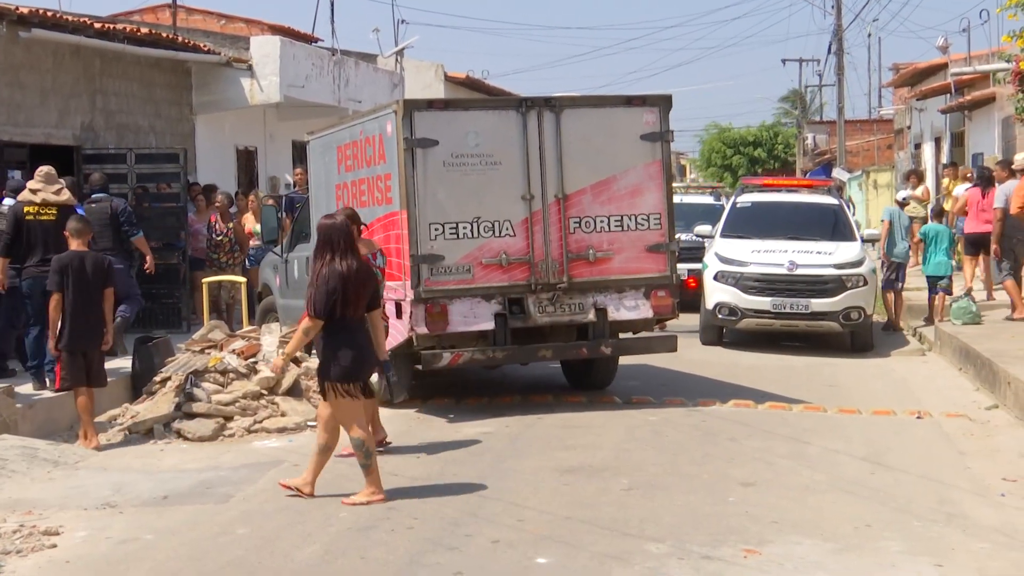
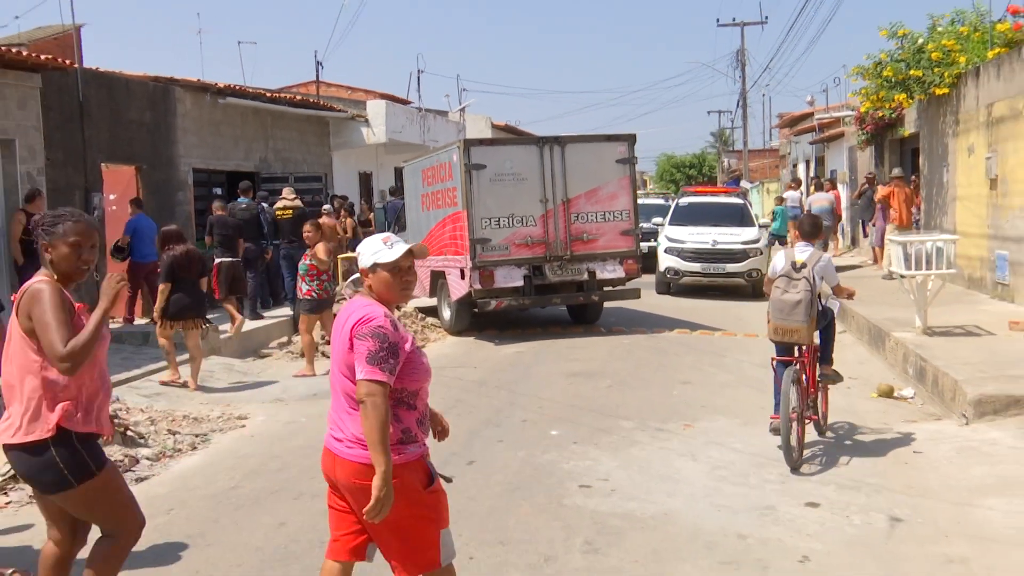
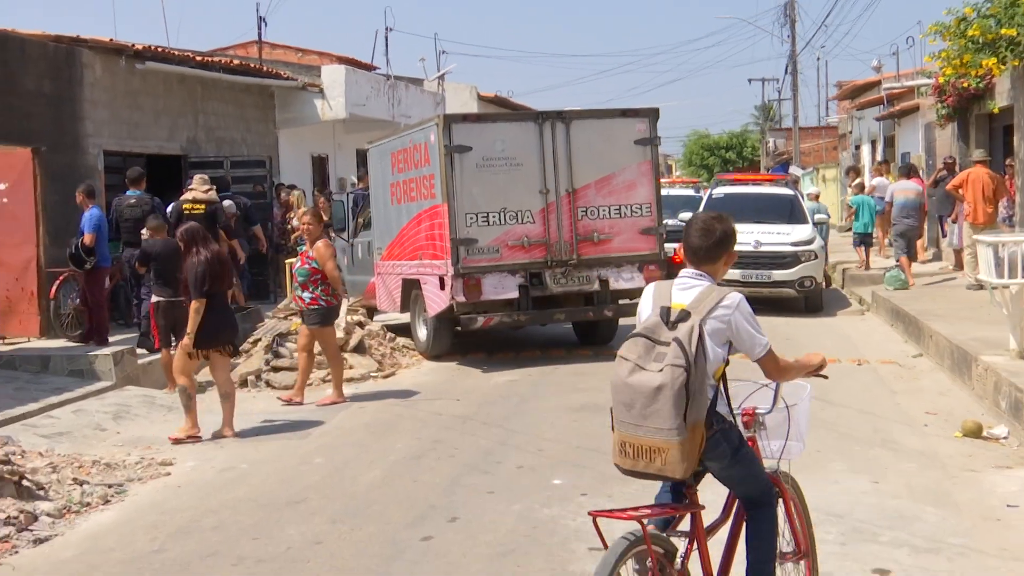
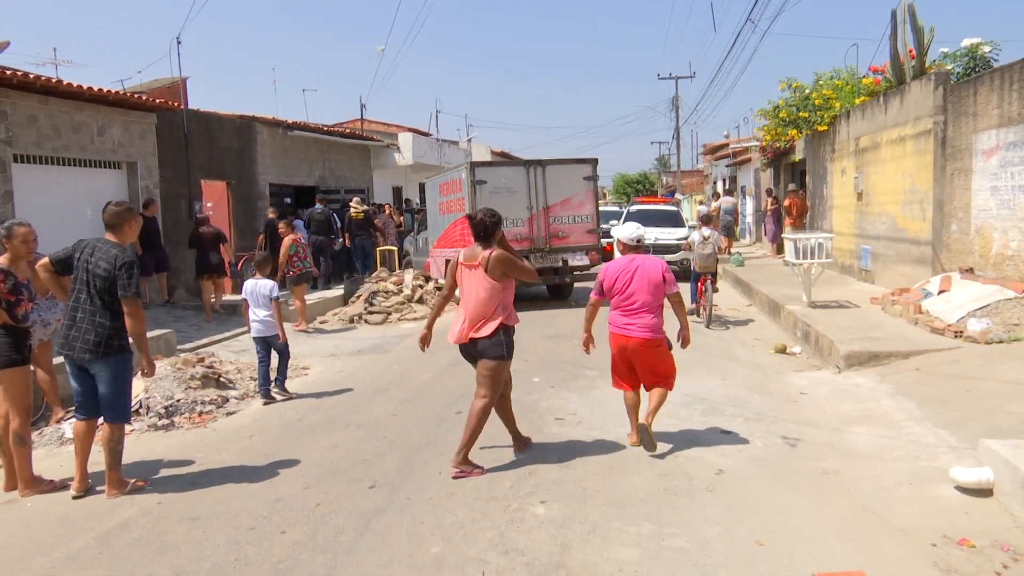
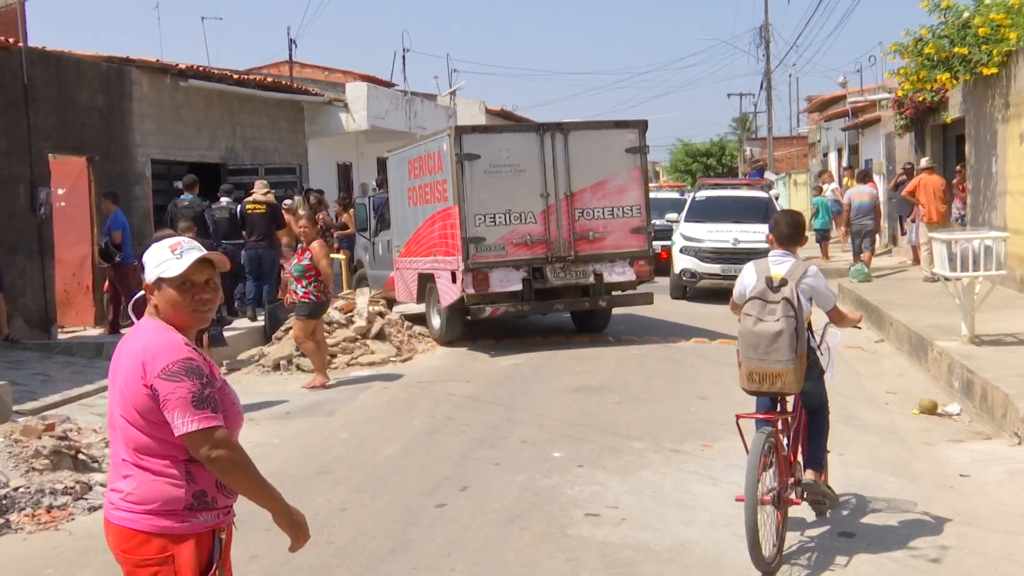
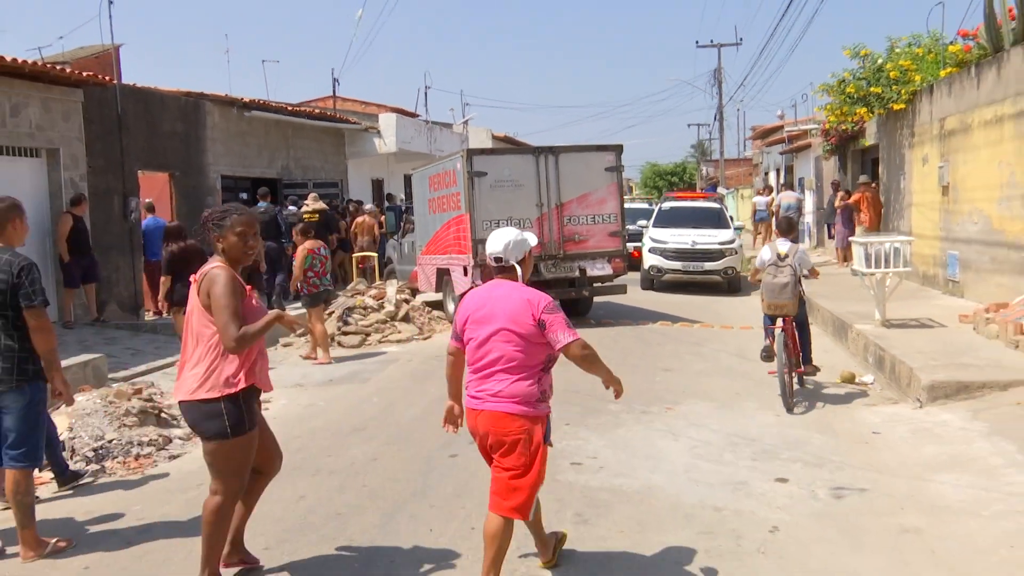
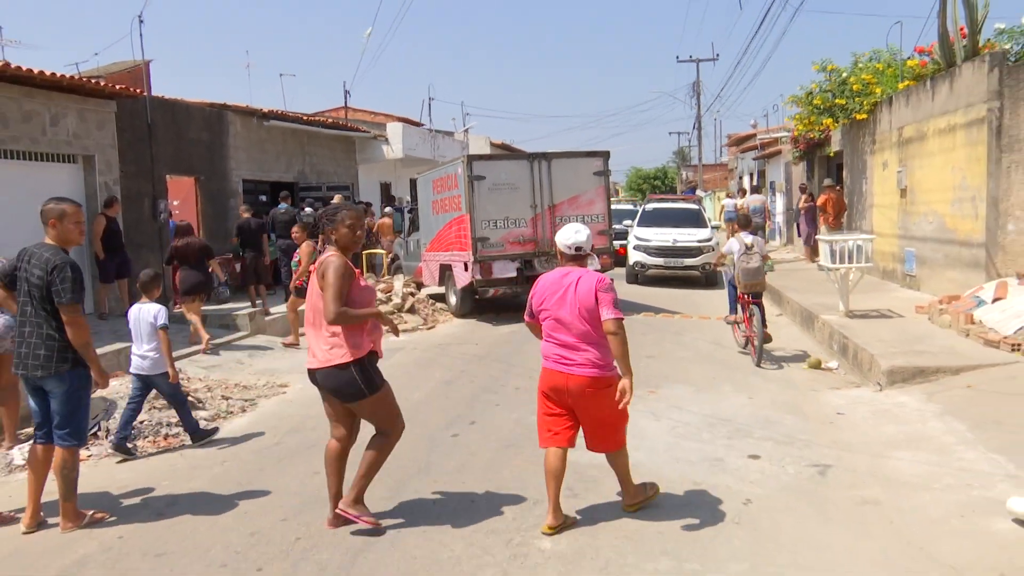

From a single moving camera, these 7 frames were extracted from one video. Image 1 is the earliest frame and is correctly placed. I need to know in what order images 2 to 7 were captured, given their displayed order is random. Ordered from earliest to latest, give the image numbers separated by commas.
3, 5, 2, 6, 7, 4
